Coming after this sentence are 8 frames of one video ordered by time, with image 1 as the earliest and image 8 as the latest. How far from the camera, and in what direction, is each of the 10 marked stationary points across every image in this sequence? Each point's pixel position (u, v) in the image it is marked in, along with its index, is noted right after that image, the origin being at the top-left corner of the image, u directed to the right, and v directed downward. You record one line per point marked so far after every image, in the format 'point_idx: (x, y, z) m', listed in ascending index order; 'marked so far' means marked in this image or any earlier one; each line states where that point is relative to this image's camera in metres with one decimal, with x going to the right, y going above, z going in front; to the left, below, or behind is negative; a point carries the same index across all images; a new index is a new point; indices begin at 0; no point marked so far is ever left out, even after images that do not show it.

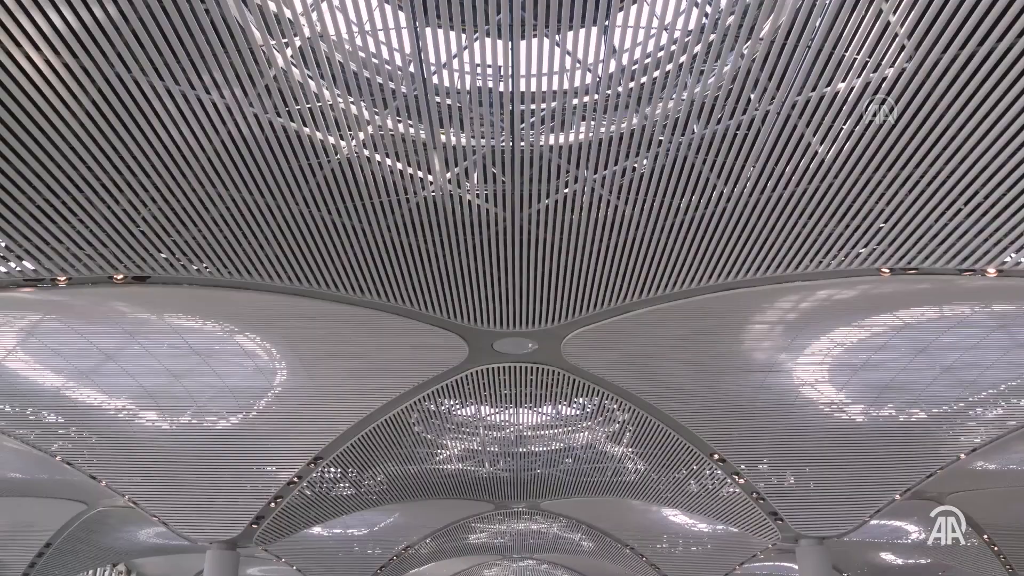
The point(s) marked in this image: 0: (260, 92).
0: (-2.1, +1.8, +7.1) m
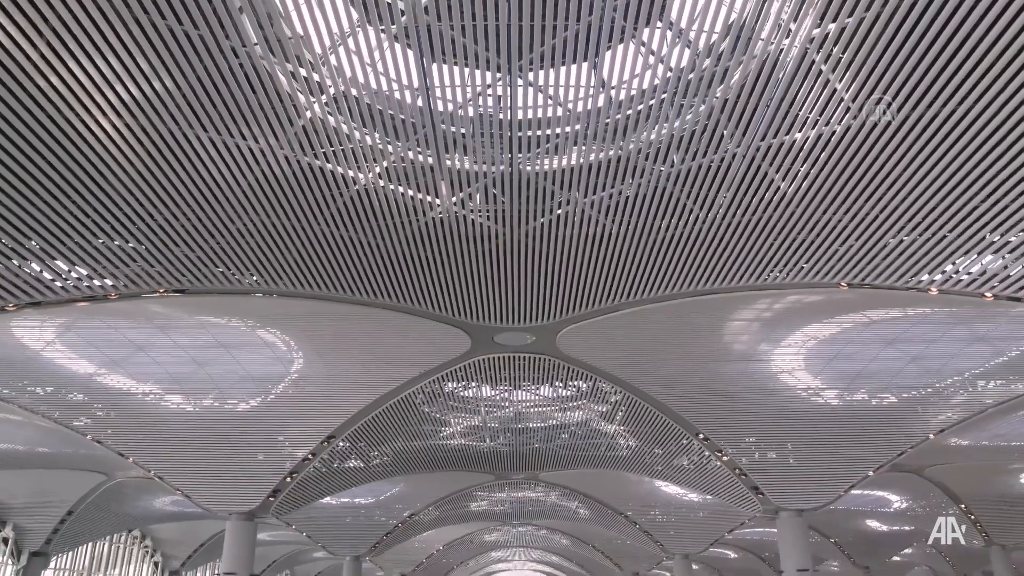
0: (-2.1, +1.5, +8.1) m
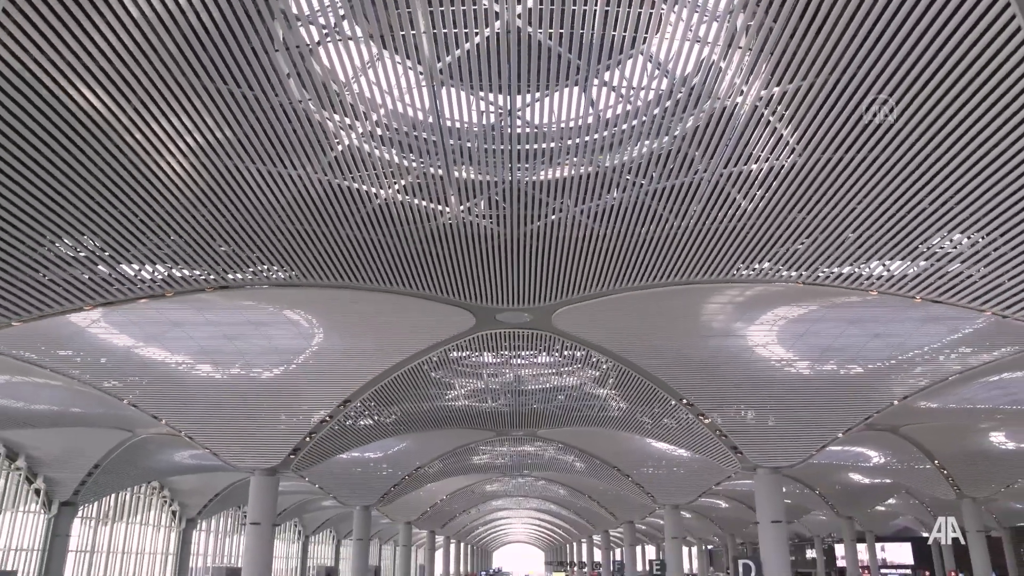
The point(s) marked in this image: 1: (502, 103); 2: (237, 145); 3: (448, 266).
0: (-2.1, +1.5, +9.6) m
1: (-0.1, +2.1, +8.6) m
2: (-2.9, +1.6, +8.9) m
3: (-1.0, +0.4, +13.0) m
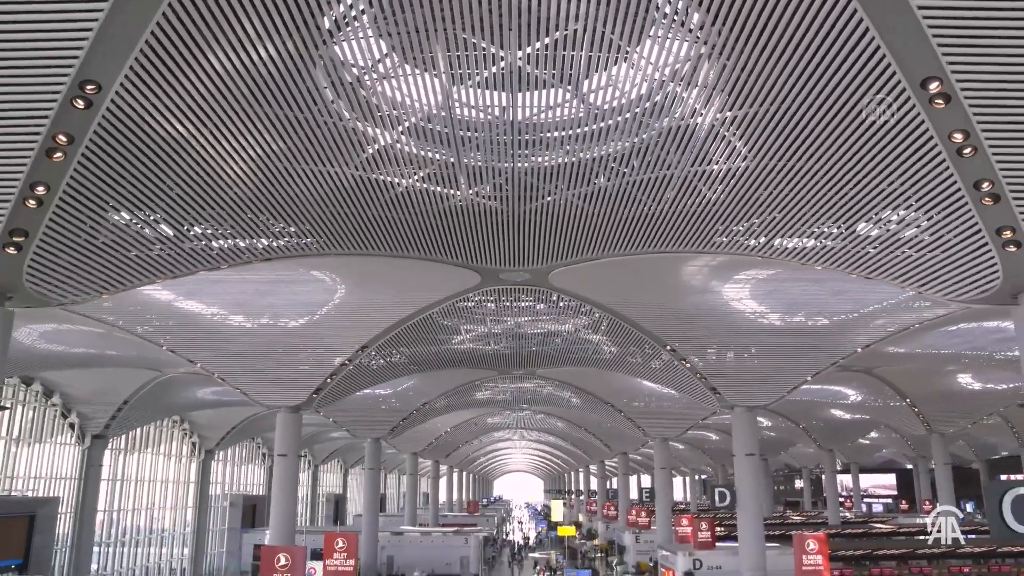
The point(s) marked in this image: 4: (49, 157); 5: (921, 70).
0: (-2.1, +1.8, +11.4) m
1: (-0.1, +2.3, +10.4) m
2: (-2.9, +1.8, +10.8) m
3: (-0.9, +0.9, +15.0) m
4: (-4.8, +1.3, +8.9) m
5: (+3.9, +2.1, +8.1) m
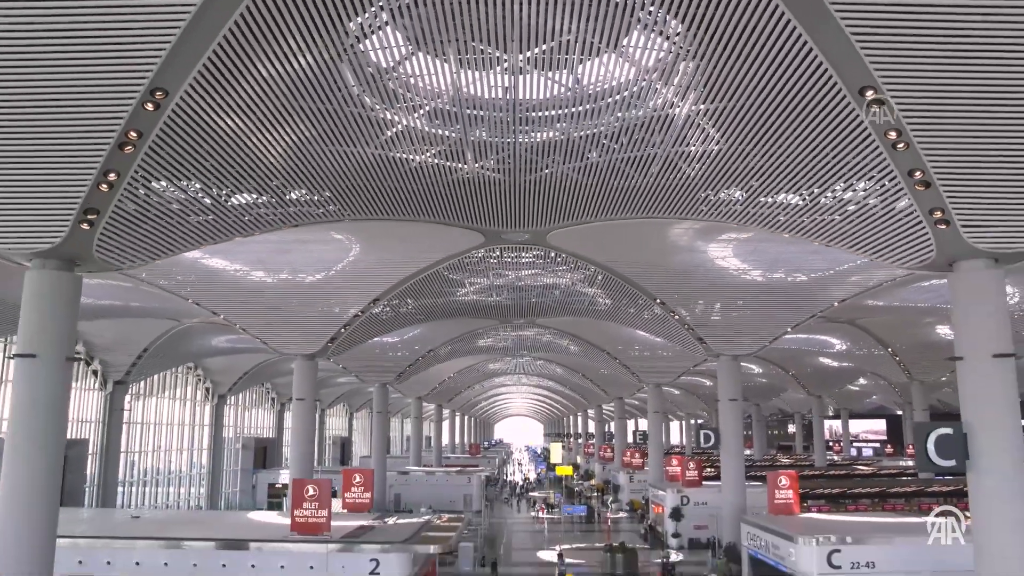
0: (-2.1, +2.3, +12.9) m
1: (-0.1, +2.7, +11.9) m
2: (-2.8, +2.3, +12.3) m
3: (-0.9, +1.7, +16.5) m
4: (-4.8, +1.7, +10.4) m
5: (+3.9, +2.4, +9.6) m
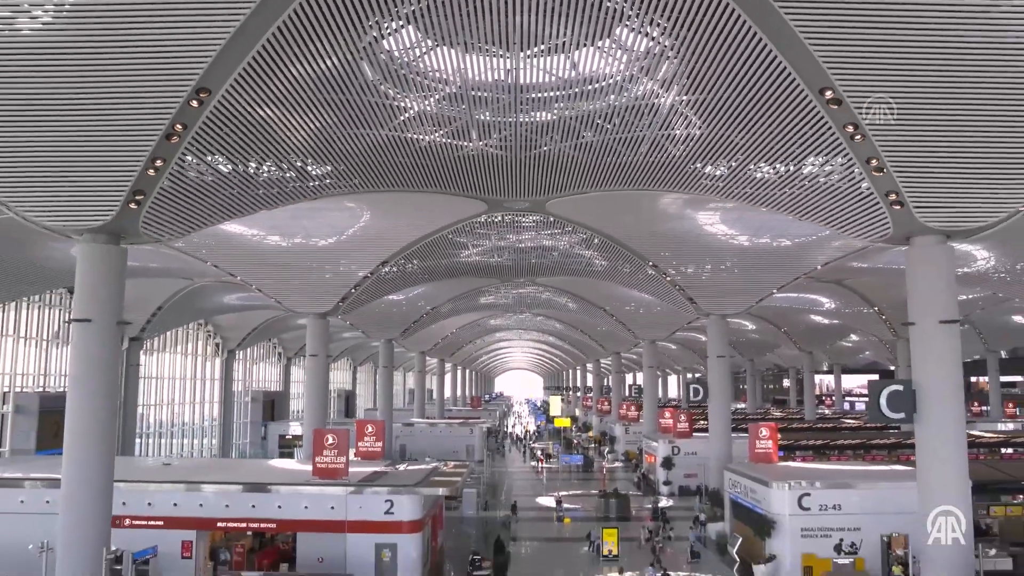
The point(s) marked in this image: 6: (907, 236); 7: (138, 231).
0: (-2.1, +2.8, +14.2) m
1: (0.0, +3.2, +13.1) m
2: (-2.8, +2.7, +13.6) m
3: (-0.9, +2.4, +17.8) m
4: (-4.8, +2.1, +11.8) m
5: (+3.9, +2.7, +10.9) m
6: (+6.5, +0.9, +13.9) m
7: (-6.1, +0.9, +13.8) m
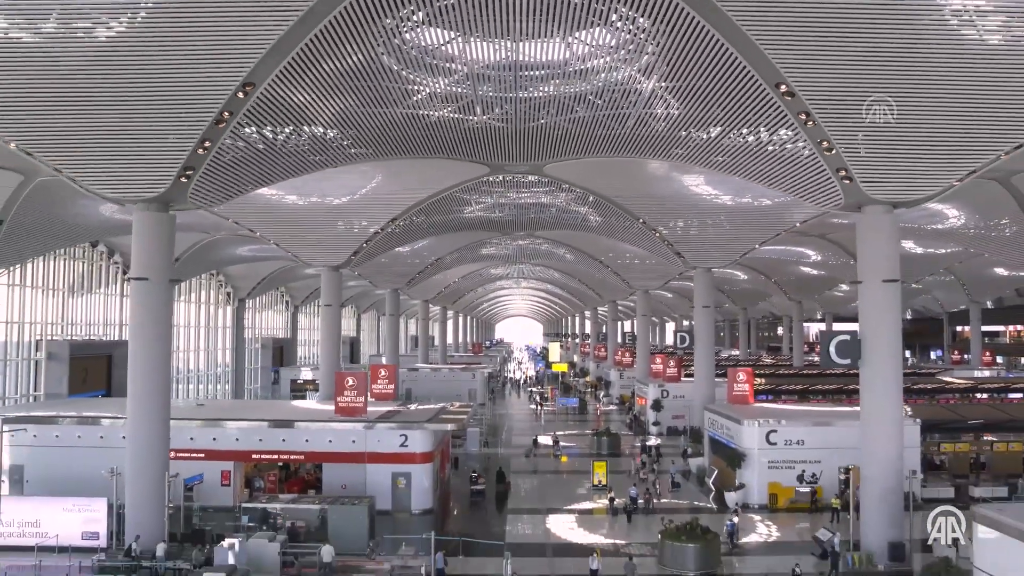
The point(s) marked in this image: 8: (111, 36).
0: (-2.0, +3.5, +16.0) m
1: (0.0, +3.8, +14.9) m
2: (-2.8, +3.4, +15.3) m
3: (-0.9, +3.3, +19.6) m
4: (-4.8, +2.7, +13.6) m
5: (+3.9, +3.2, +12.7) m
6: (+6.5, +1.6, +15.8) m
7: (-6.1, +1.6, +15.8) m
8: (-5.5, +3.4, +11.5) m
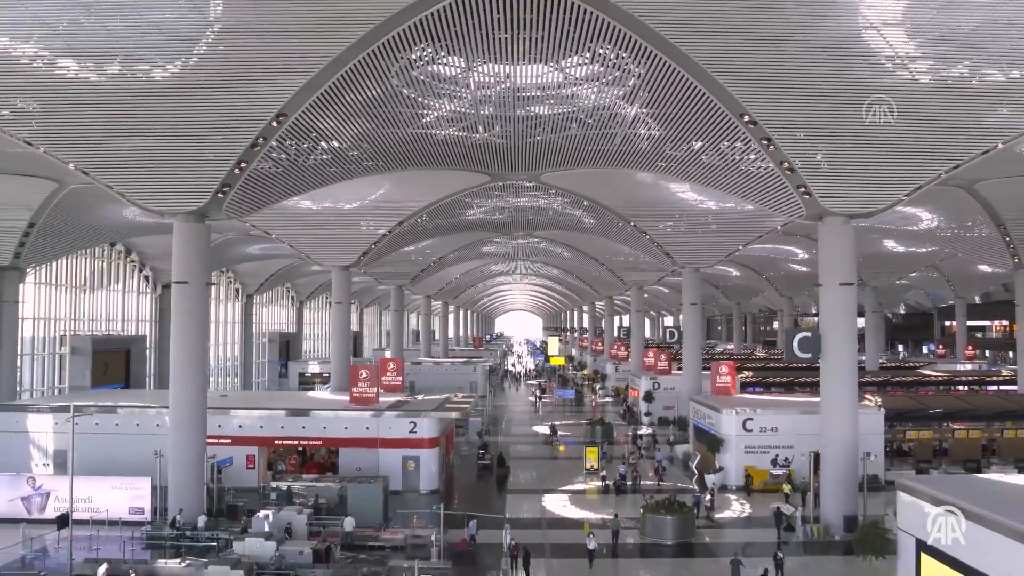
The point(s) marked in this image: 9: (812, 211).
0: (-2.1, +3.5, +17.9) m
1: (-0.1, +3.8, +16.8) m
2: (-2.8, +3.4, +17.2) m
3: (-0.9, +3.3, +21.5) m
4: (-4.8, +2.6, +15.5) m
5: (+3.9, +3.1, +14.5) m
6: (+6.5, +1.5, +17.7) m
7: (-6.1, +1.6, +17.6) m
8: (-5.5, +3.4, +13.4) m
9: (+6.3, +1.6, +17.5) m
